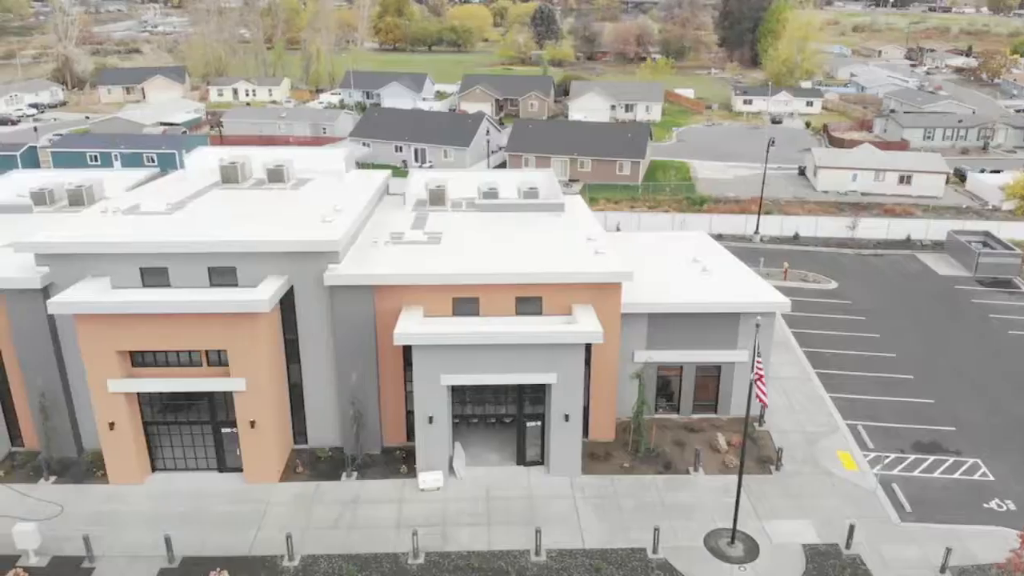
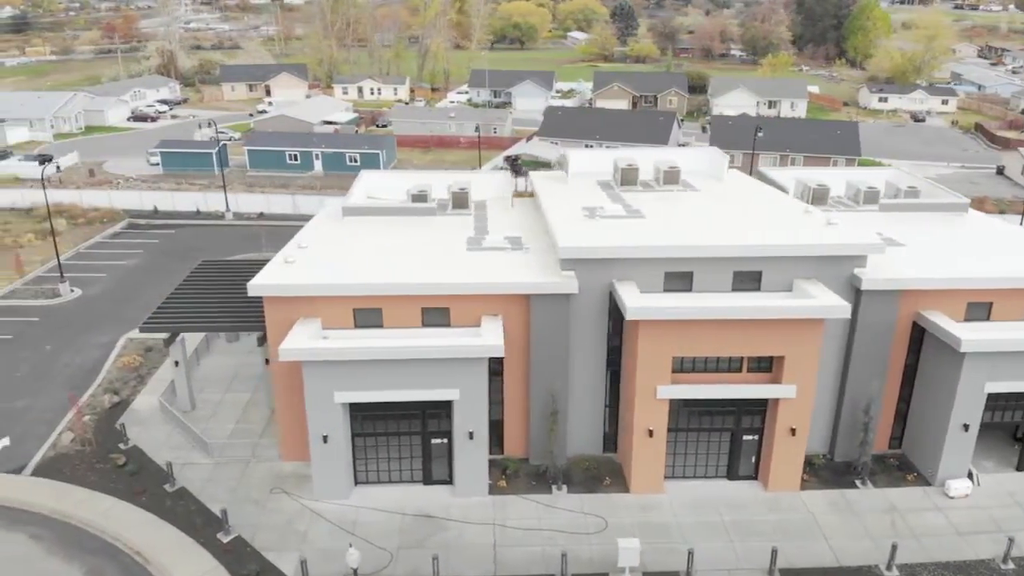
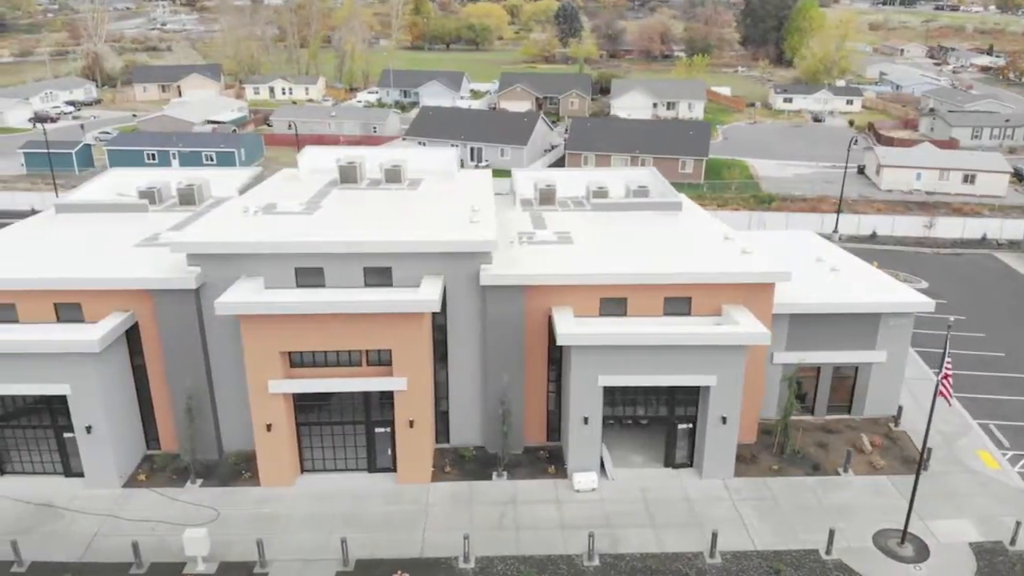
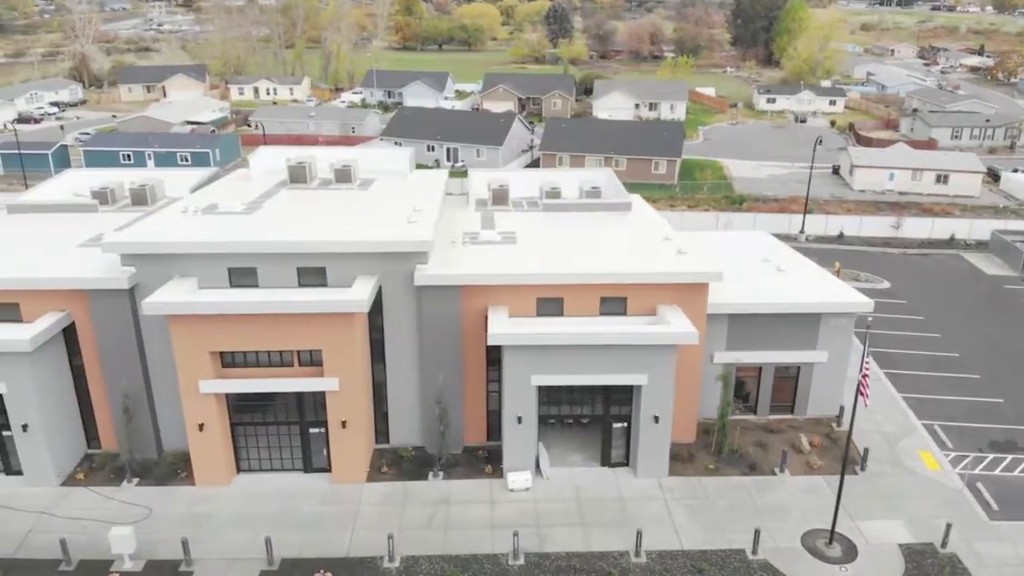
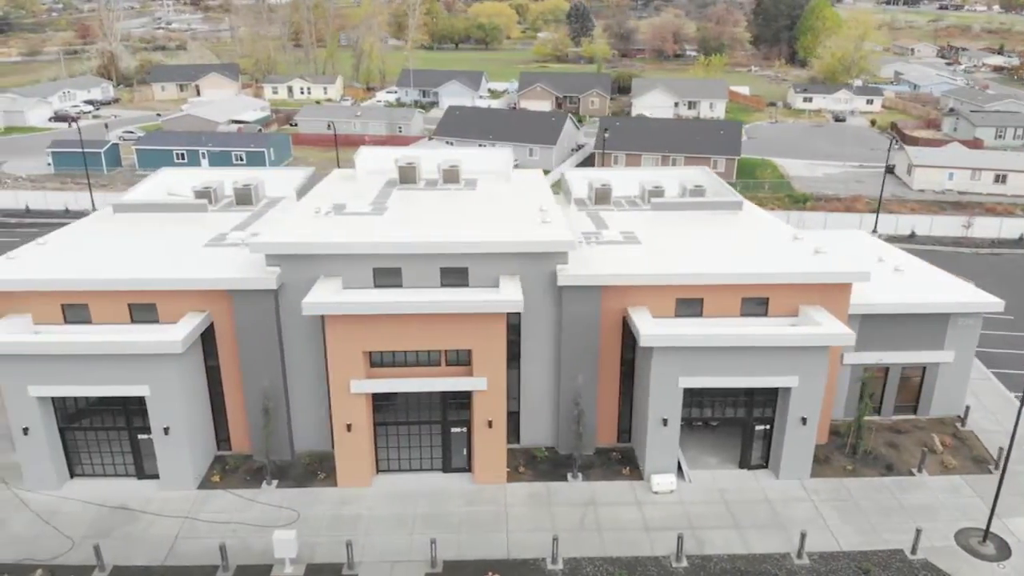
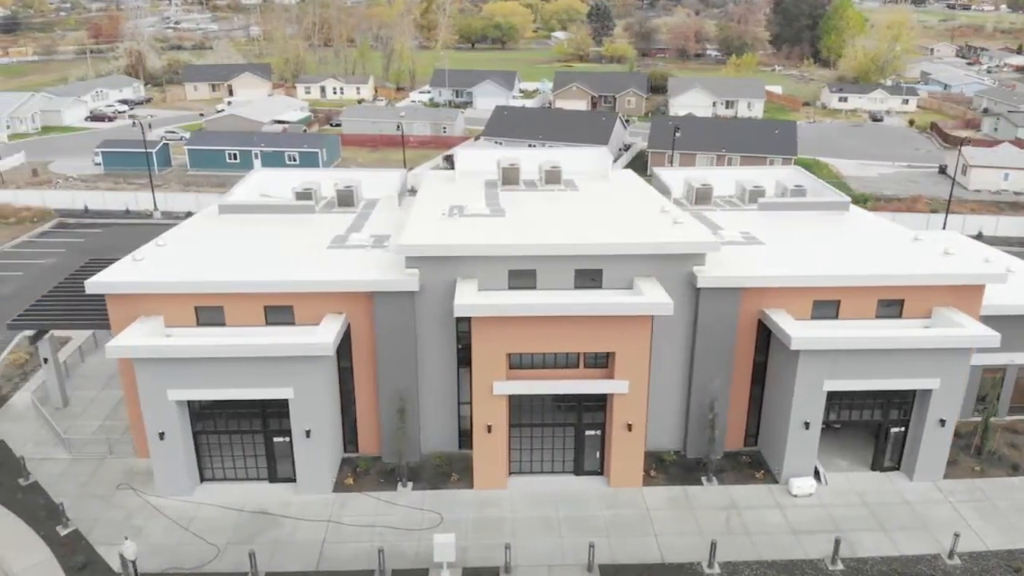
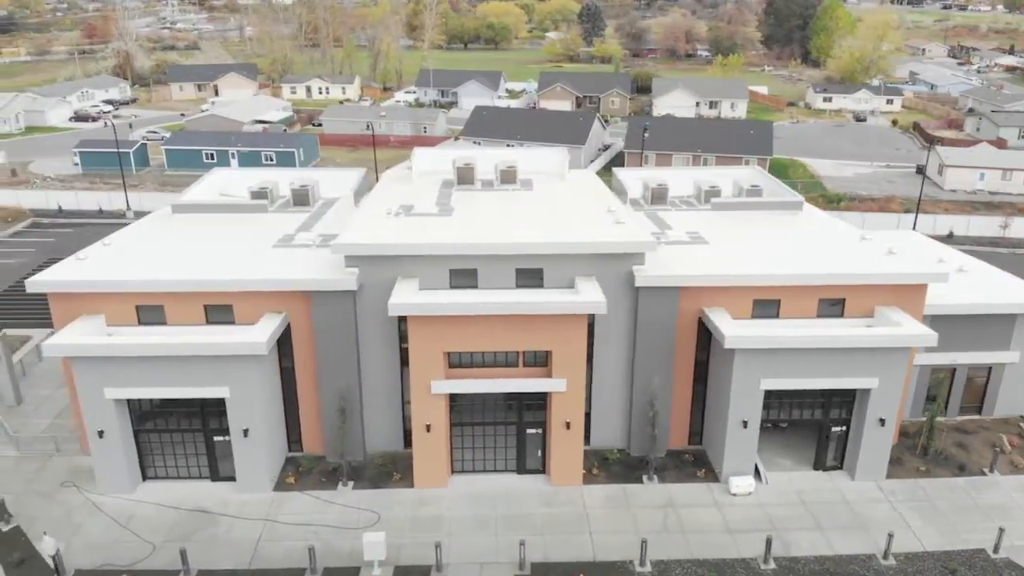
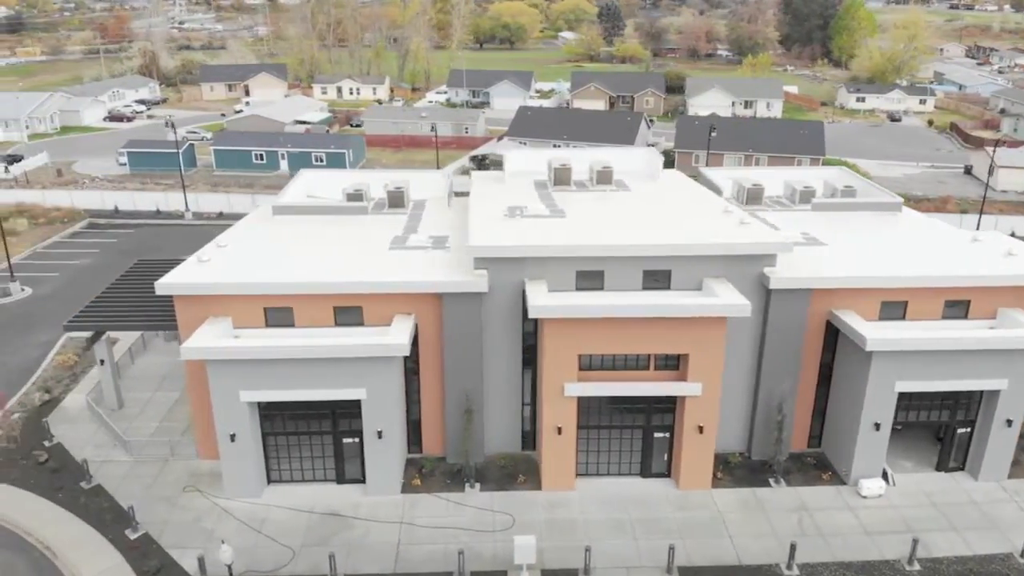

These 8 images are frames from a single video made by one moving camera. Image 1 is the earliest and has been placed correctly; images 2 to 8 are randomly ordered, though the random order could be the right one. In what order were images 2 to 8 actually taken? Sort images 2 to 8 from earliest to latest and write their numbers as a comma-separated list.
4, 3, 5, 7, 6, 8, 2
